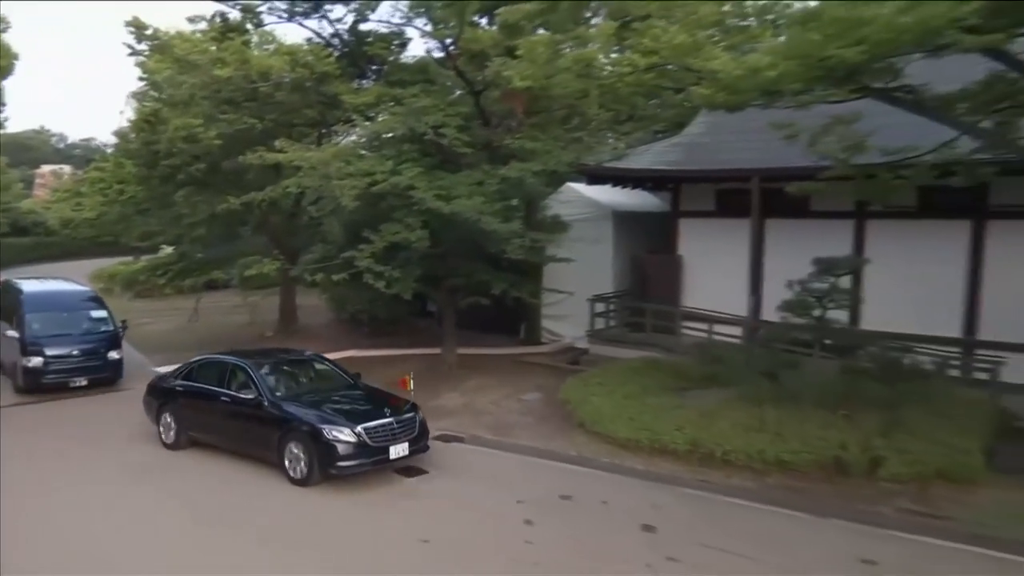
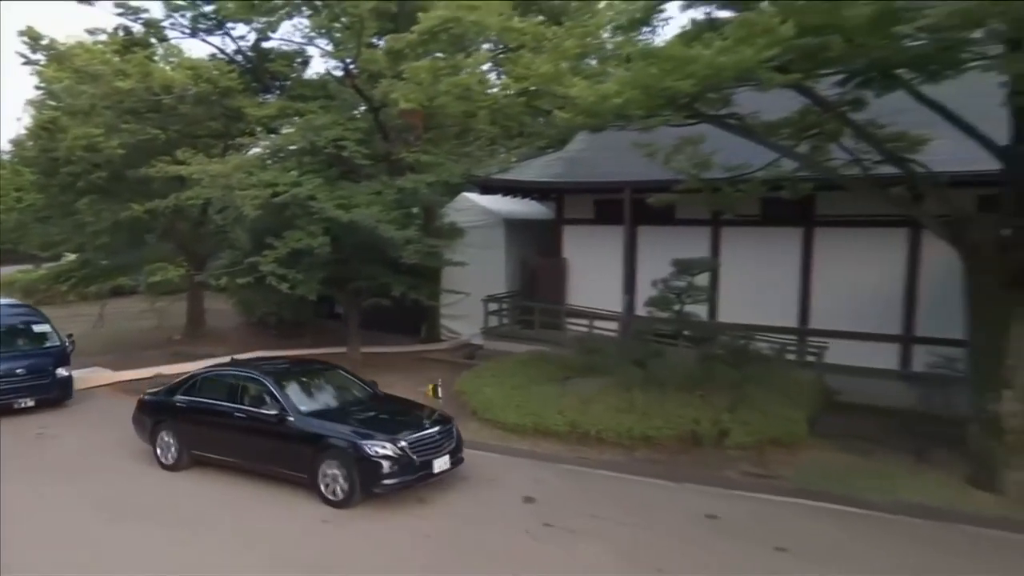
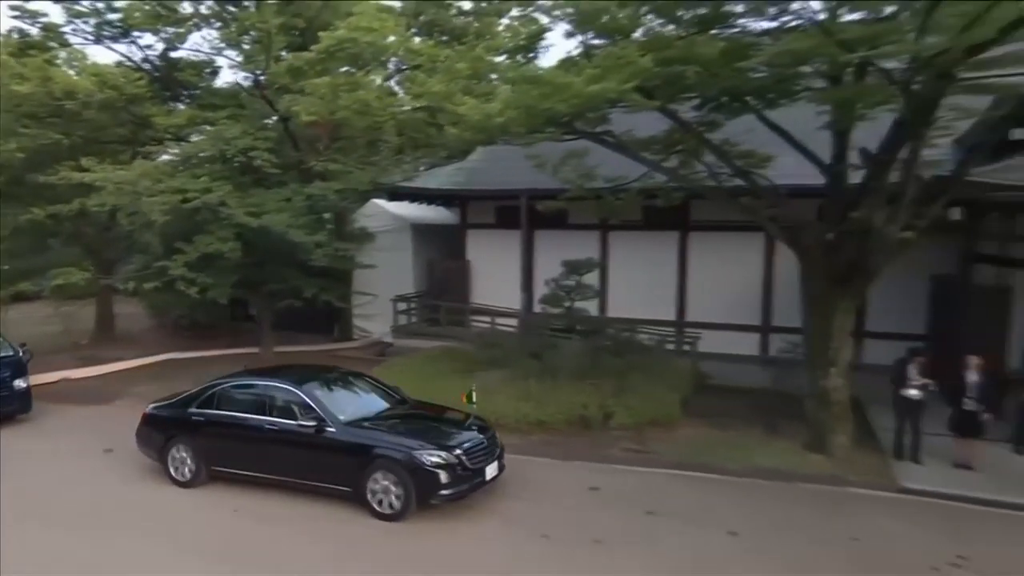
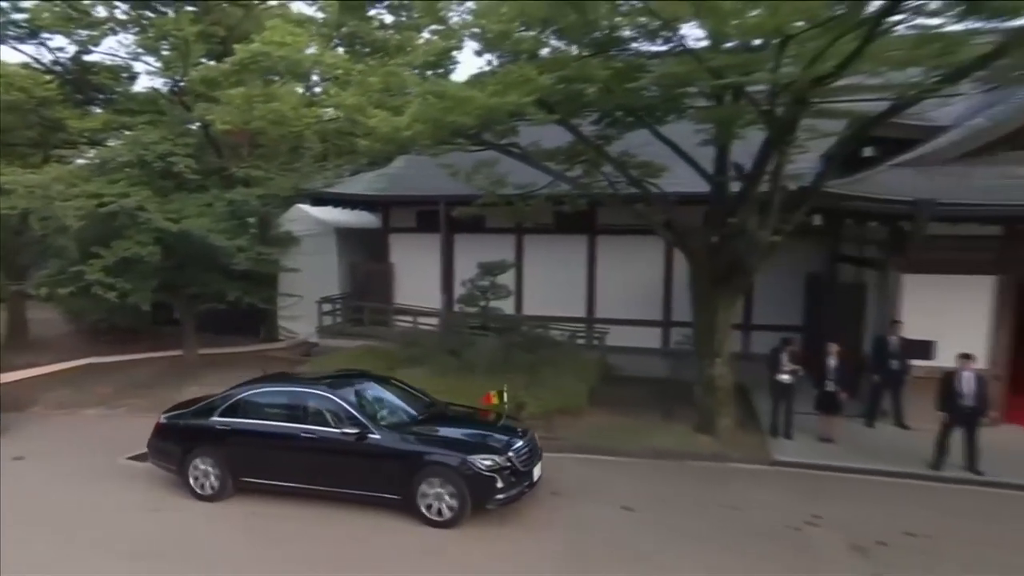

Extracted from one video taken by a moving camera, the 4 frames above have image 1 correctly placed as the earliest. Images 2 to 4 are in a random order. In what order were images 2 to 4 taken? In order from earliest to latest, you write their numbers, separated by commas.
2, 3, 4
